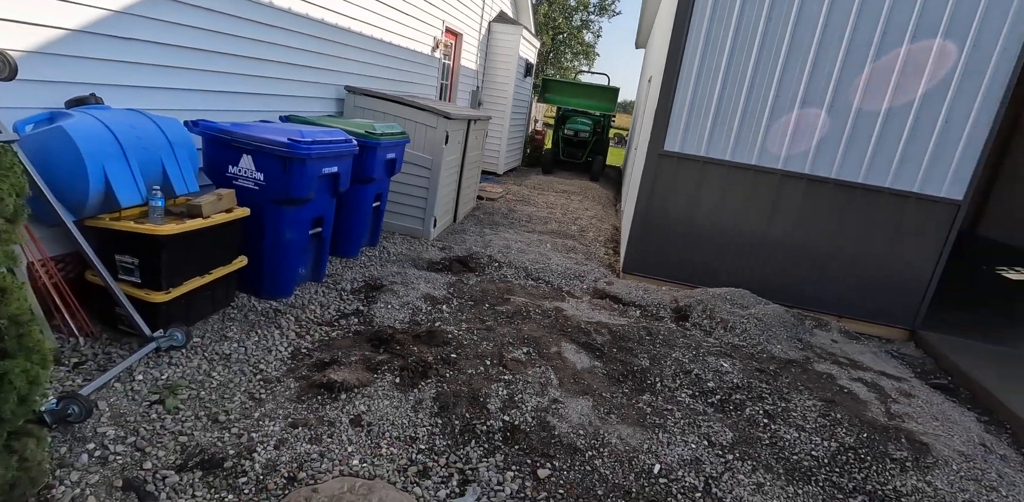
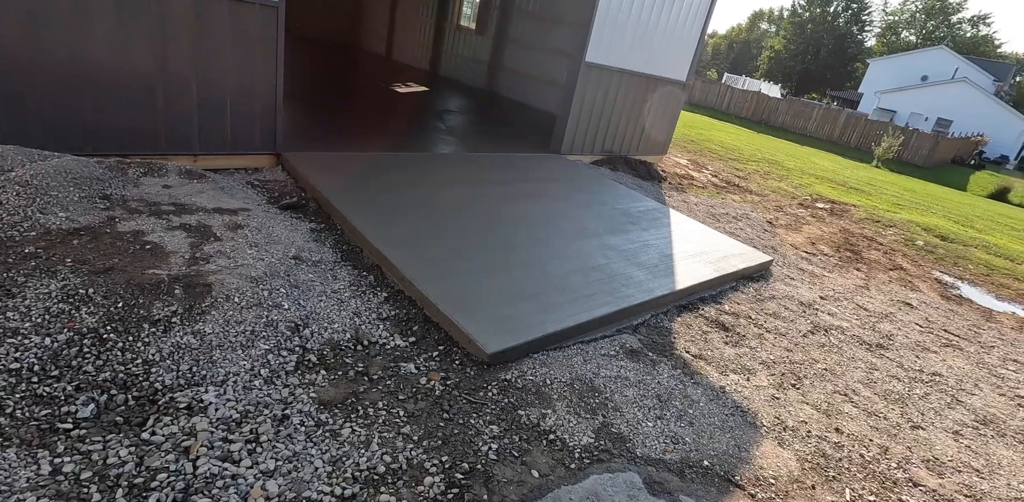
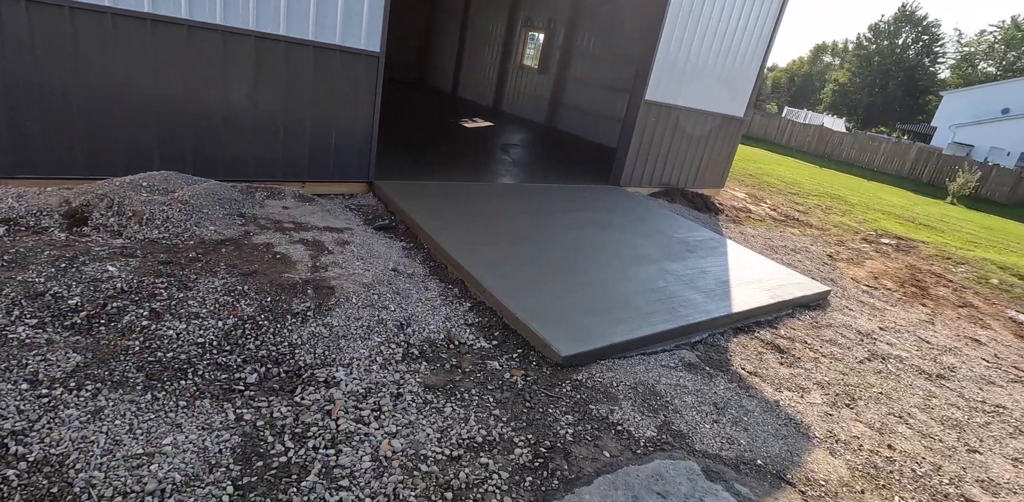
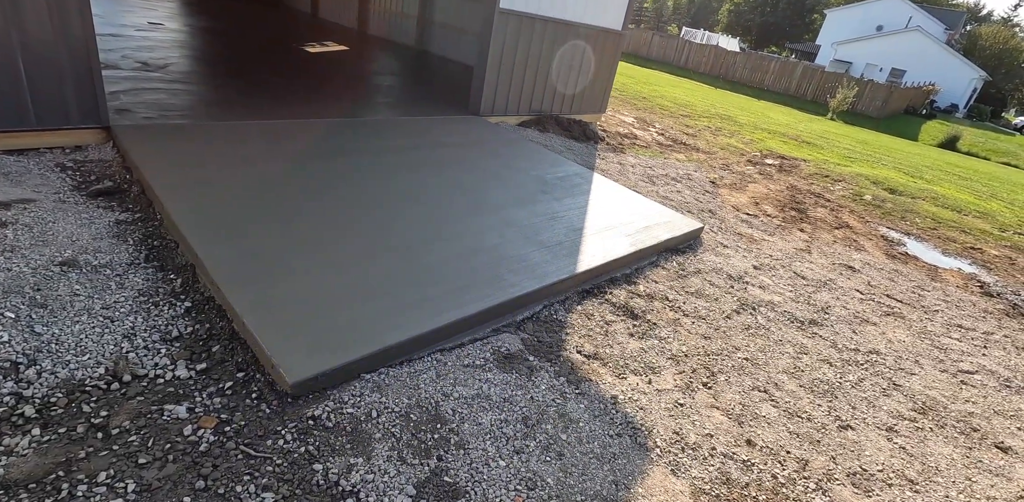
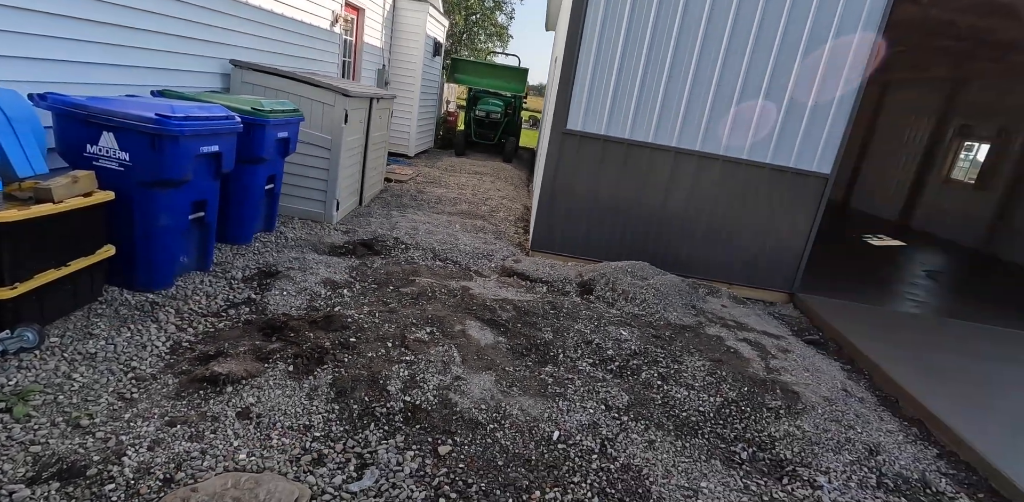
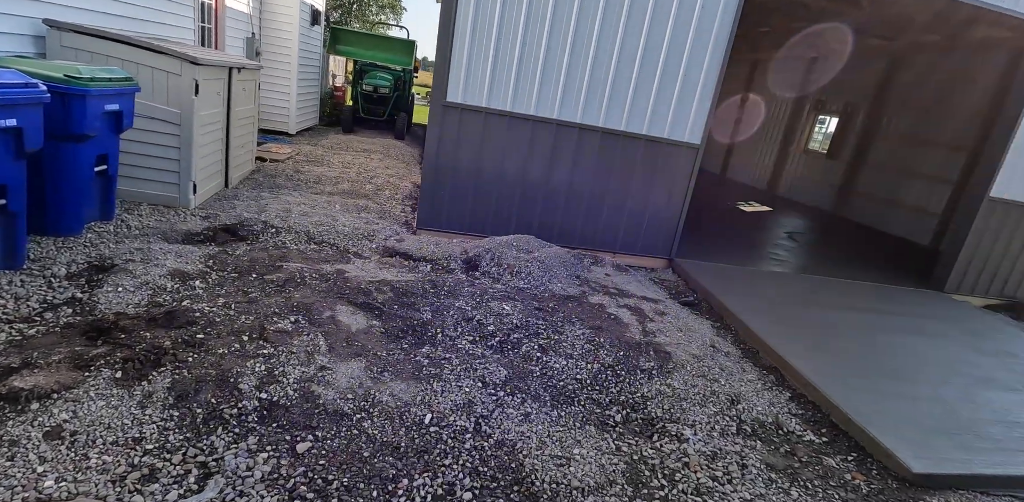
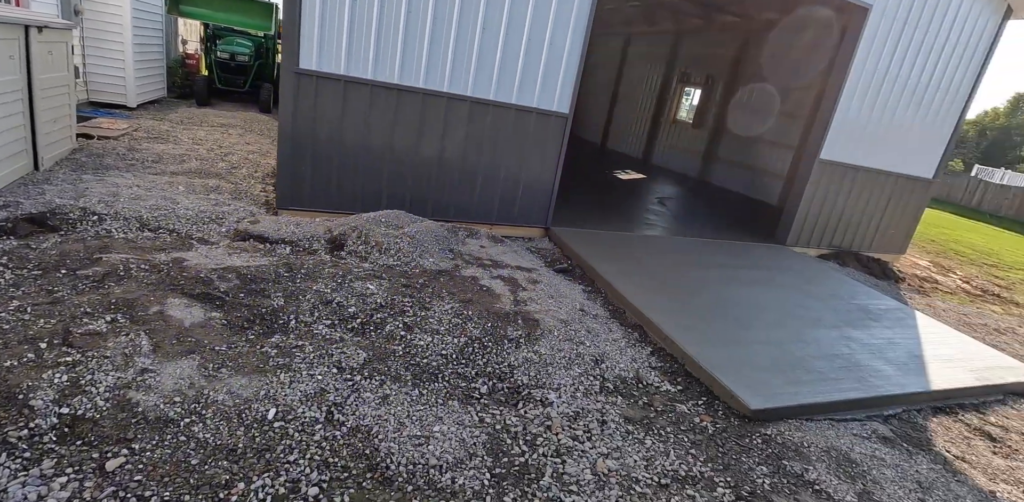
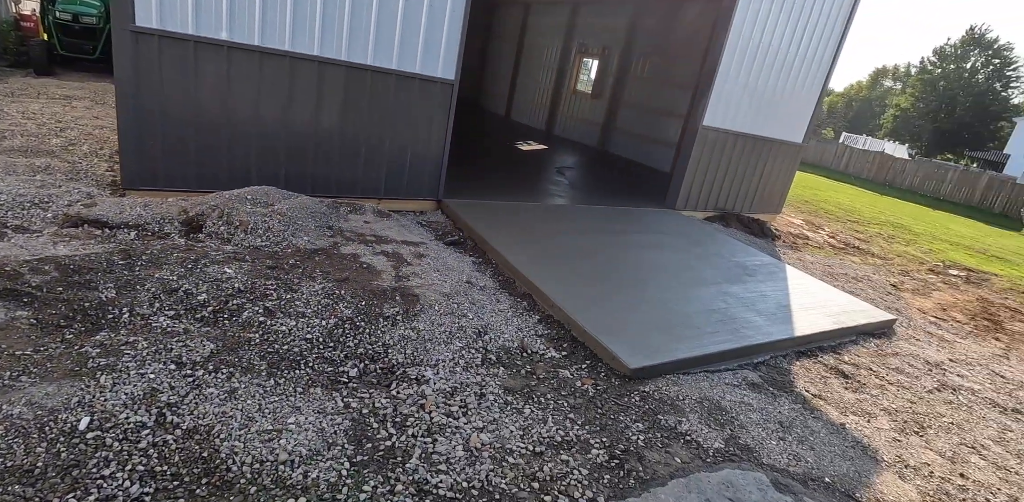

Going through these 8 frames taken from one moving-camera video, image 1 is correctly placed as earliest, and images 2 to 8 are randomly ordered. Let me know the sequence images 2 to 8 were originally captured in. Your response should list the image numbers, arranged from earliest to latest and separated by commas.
5, 6, 7, 8, 3, 2, 4
